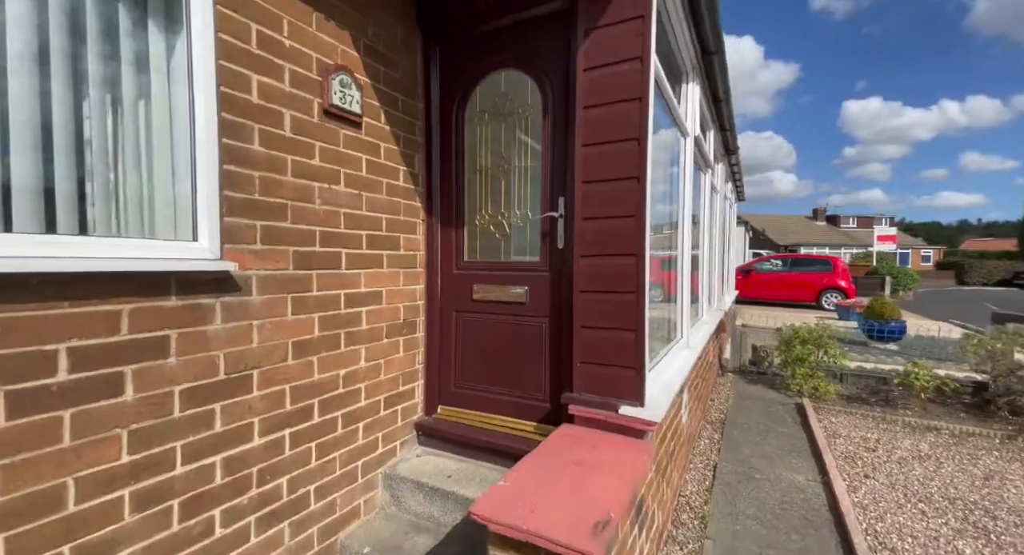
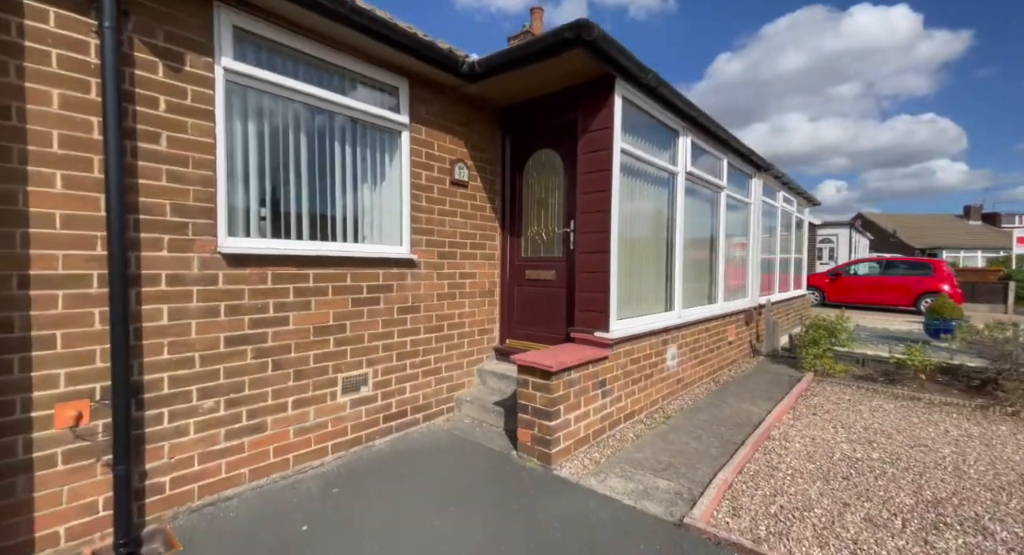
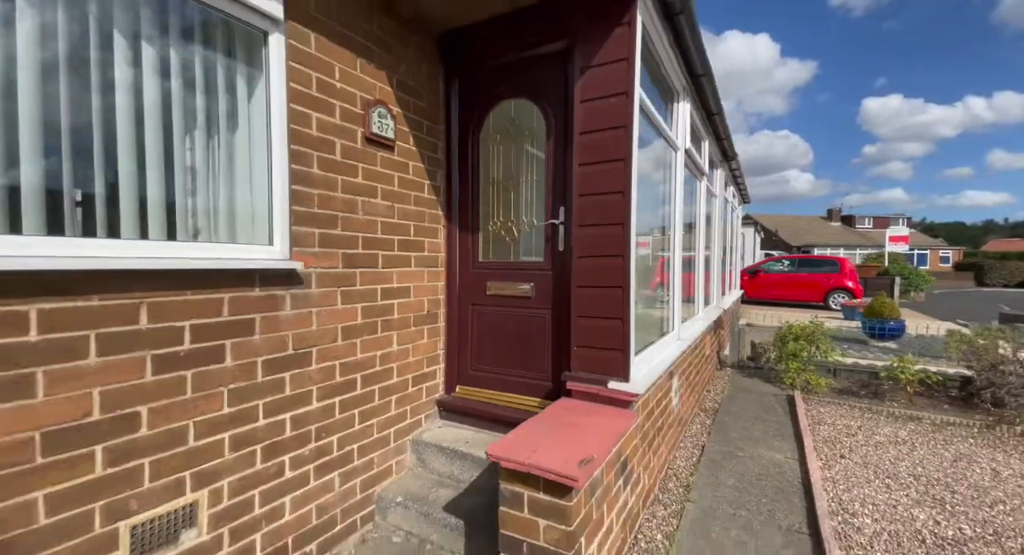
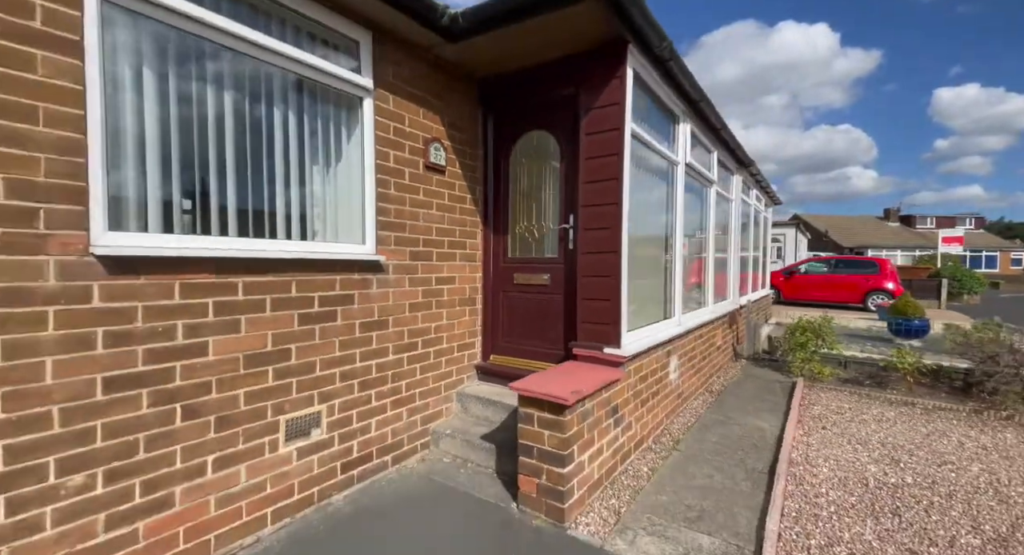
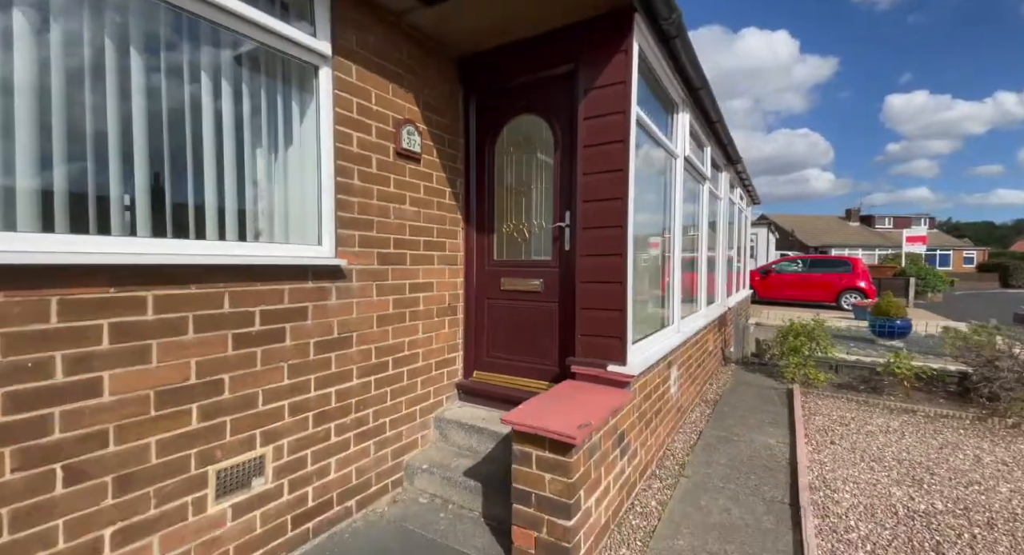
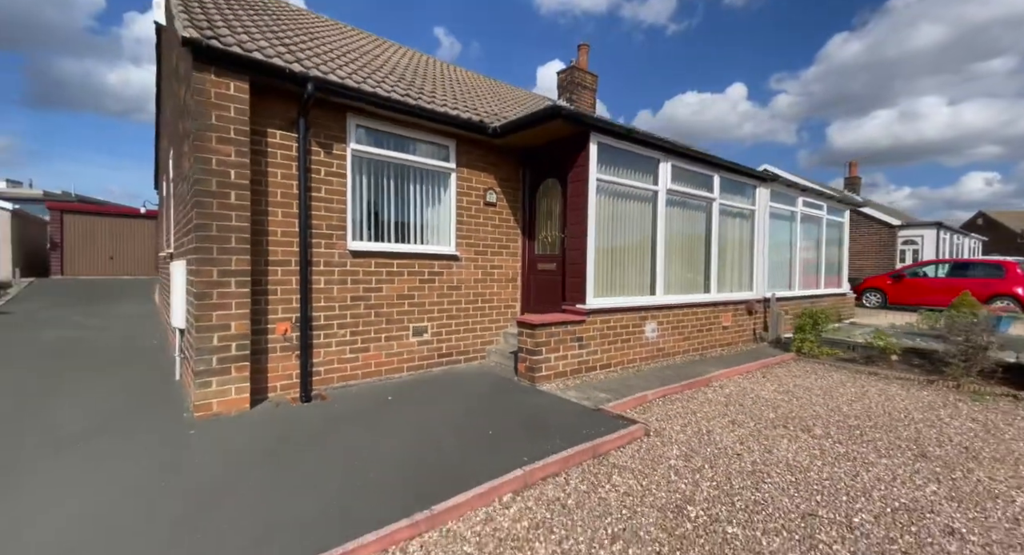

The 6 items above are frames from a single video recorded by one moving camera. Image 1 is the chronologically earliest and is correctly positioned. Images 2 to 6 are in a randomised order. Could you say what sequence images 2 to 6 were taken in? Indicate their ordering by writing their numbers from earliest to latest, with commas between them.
3, 5, 4, 2, 6
